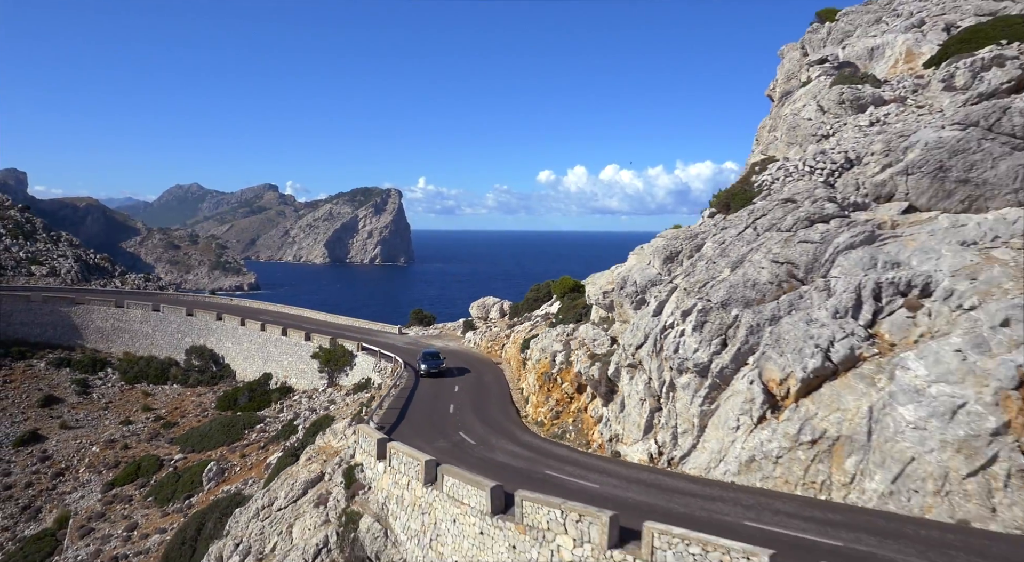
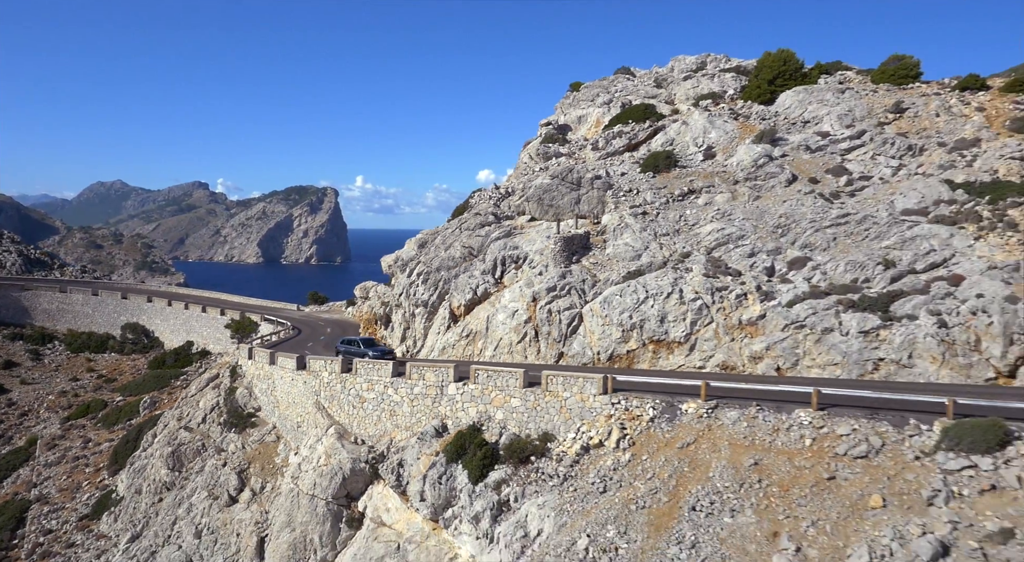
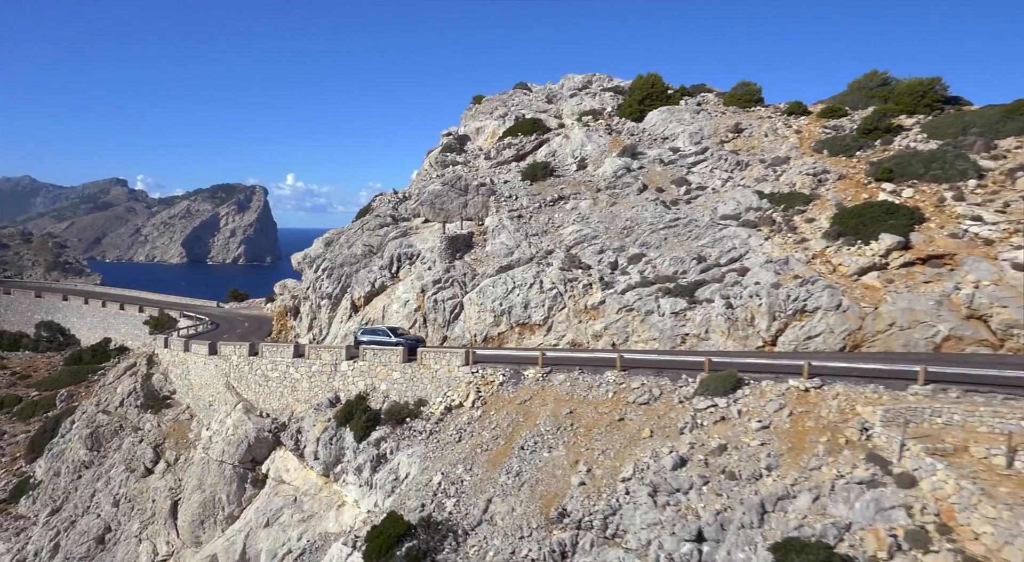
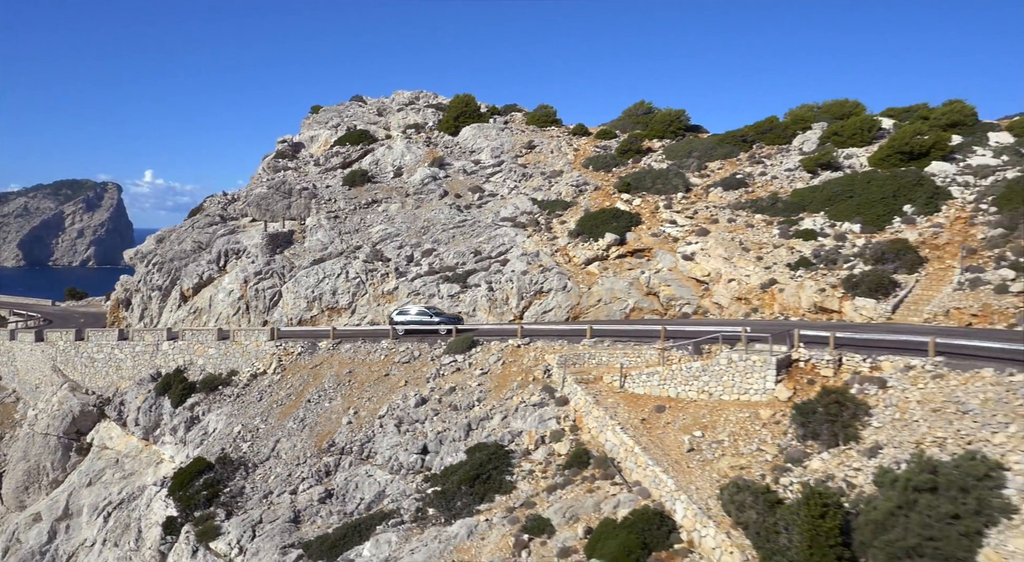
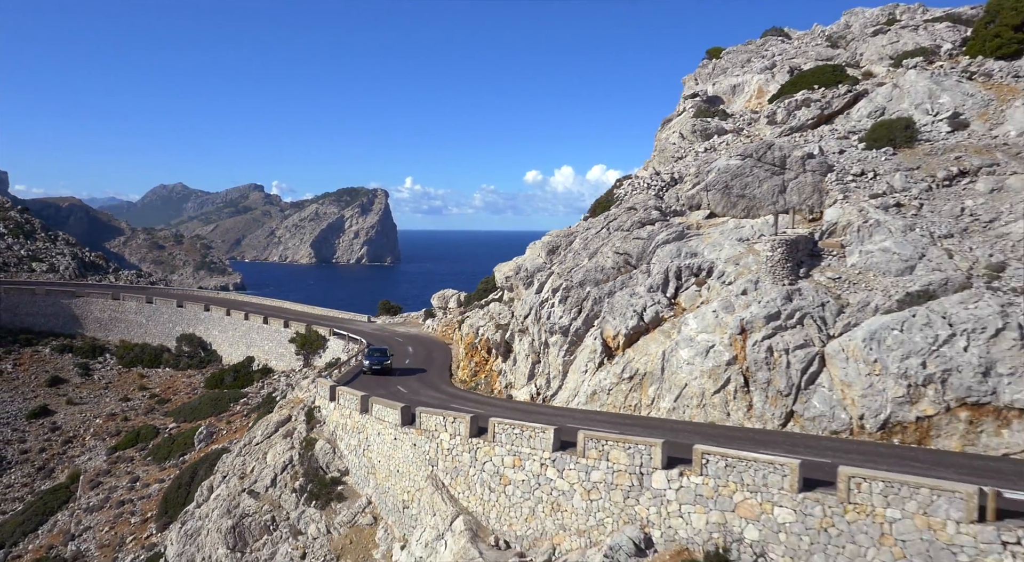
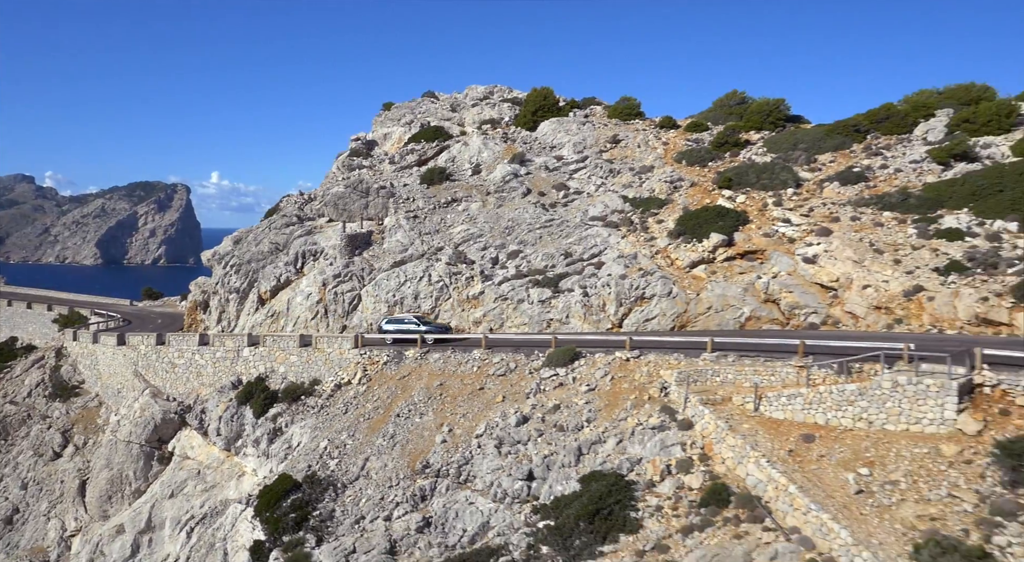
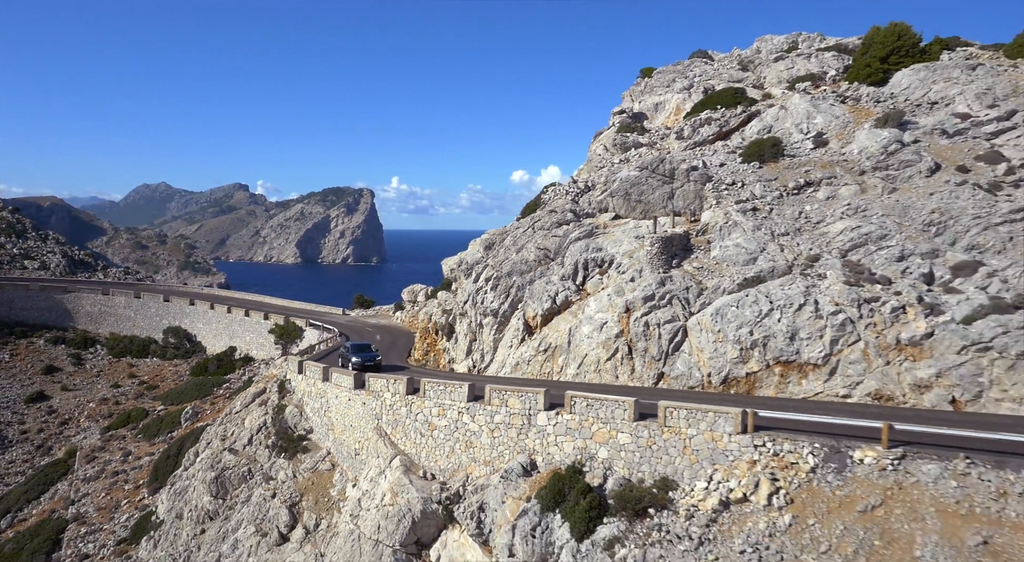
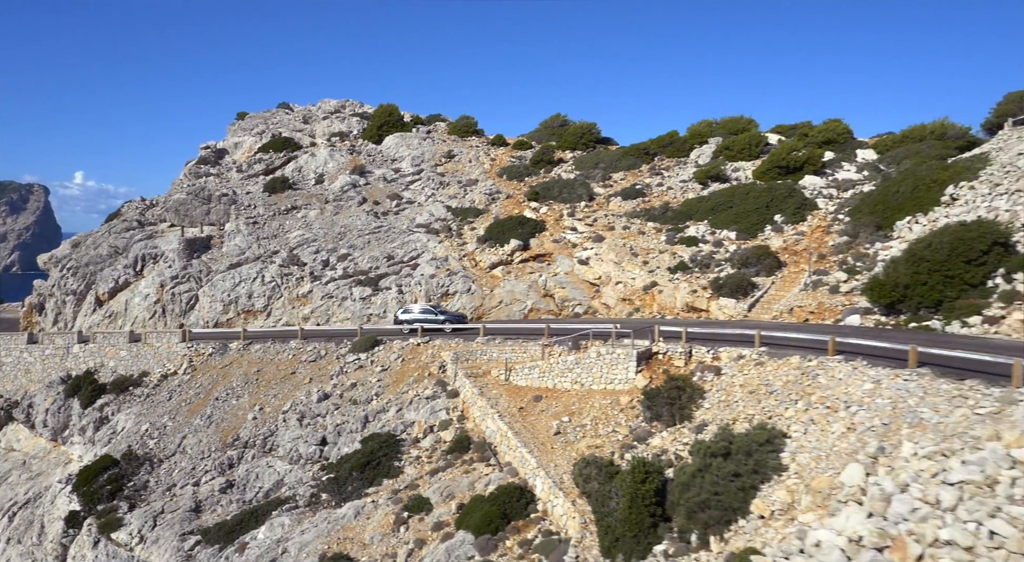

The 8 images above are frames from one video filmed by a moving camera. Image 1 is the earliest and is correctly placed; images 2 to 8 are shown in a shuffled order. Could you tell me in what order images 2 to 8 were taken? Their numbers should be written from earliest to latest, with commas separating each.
5, 7, 2, 3, 6, 4, 8
